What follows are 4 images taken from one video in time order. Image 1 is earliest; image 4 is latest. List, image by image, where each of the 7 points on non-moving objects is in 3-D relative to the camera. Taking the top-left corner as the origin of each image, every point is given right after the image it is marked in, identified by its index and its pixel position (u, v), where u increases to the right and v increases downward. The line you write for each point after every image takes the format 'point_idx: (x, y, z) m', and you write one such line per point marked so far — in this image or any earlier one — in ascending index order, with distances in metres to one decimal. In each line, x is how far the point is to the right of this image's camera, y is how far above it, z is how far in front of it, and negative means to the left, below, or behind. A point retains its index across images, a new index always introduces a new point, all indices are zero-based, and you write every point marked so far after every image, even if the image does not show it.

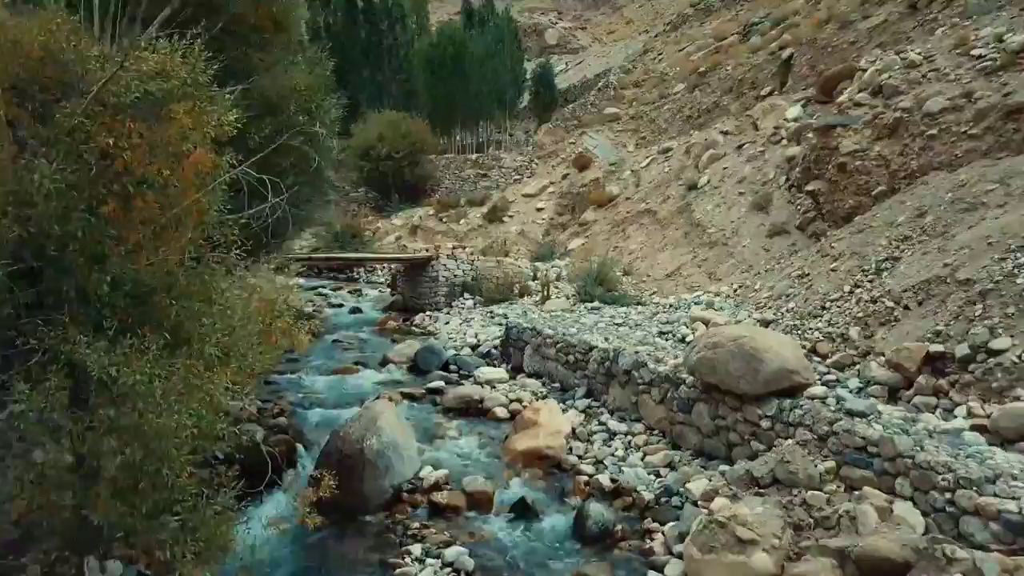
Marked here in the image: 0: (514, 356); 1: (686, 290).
0: (0.0, -0.9, +10.0) m
1: (+2.9, -0.1, +13.4) m
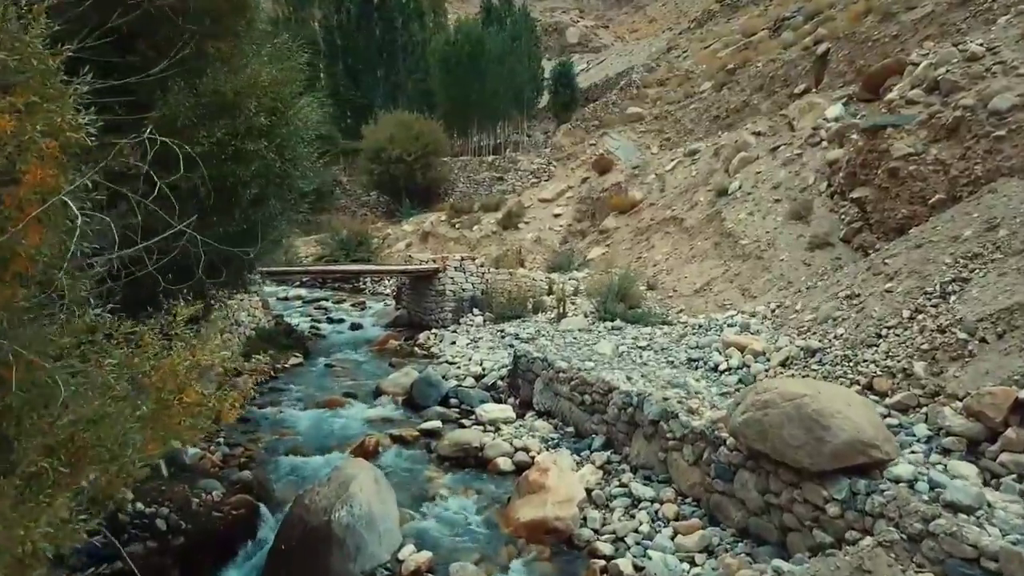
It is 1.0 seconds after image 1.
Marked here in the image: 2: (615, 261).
0: (+0.1, -1.1, +8.8) m
1: (+3.1, -0.3, +12.2) m
2: (+2.1, +0.5, +16.0) m
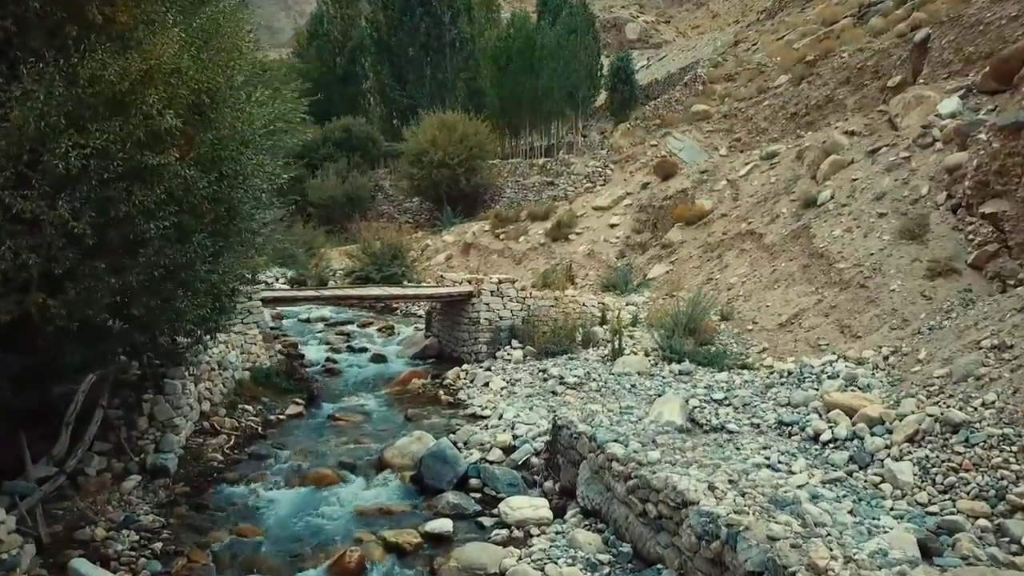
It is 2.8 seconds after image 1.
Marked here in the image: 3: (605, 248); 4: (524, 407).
0: (+0.4, -1.5, +6.7) m
1: (+3.7, -0.8, +9.9) m
2: (+2.9, +0.1, +13.8) m
3: (+2.0, +0.9, +17.2) m
4: (+0.1, -1.3, +8.7) m
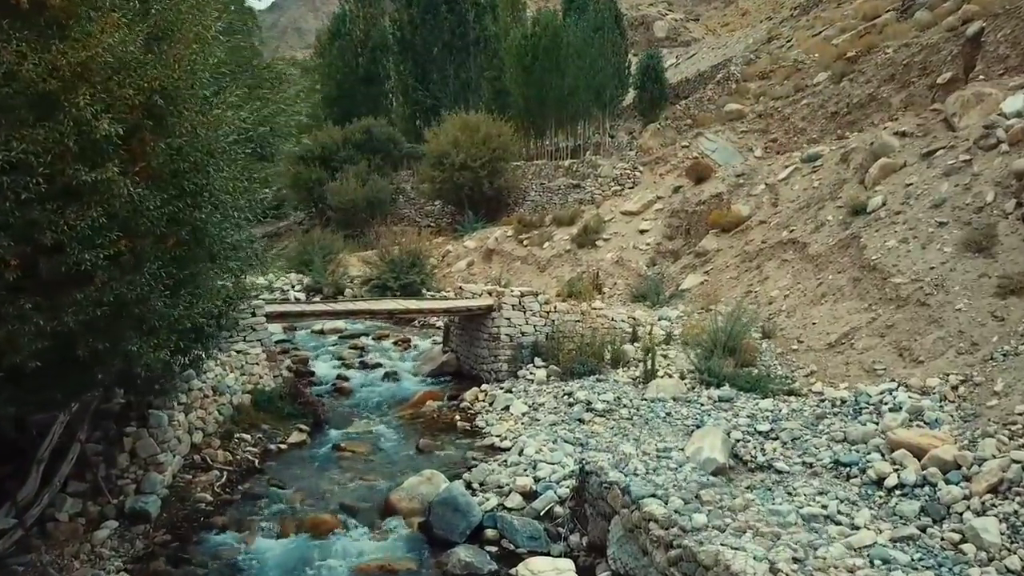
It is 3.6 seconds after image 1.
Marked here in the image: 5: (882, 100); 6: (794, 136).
0: (+0.6, -1.7, +5.8) m
1: (+3.9, -1.0, +8.9) m
2: (+3.3, -0.1, +12.9) m
3: (+2.5, +0.7, +16.2) m
4: (+0.3, -1.5, +7.9) m
5: (+8.0, +4.0, +17.1) m
6: (+6.6, +3.6, +18.7) m
